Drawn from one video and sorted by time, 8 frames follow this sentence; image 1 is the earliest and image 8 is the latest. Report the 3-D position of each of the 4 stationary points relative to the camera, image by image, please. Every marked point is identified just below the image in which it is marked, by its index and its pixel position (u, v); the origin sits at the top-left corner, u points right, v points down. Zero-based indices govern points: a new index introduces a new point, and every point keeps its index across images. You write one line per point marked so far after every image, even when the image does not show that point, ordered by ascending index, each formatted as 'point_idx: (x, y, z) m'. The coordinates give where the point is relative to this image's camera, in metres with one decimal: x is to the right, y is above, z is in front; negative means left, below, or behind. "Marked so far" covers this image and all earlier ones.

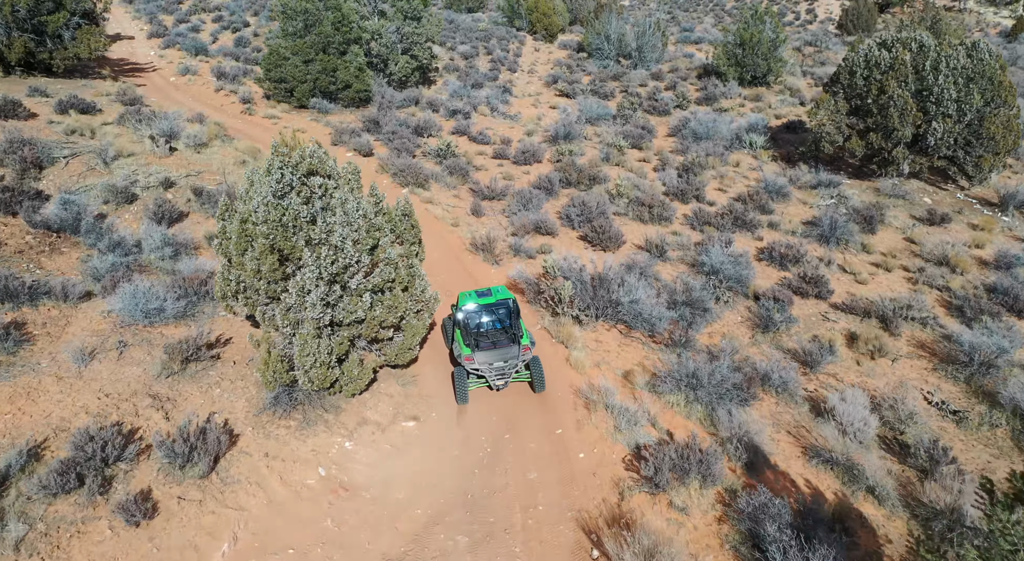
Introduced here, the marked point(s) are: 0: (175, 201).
0: (-9.9, +2.4, +18.0) m
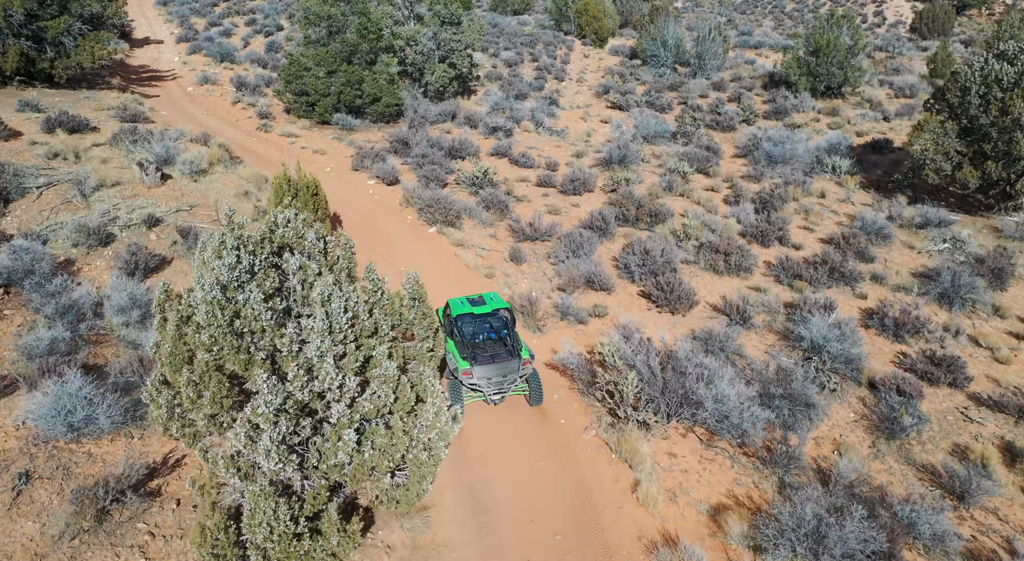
0: (-8.7, +0.9, +15.0) m
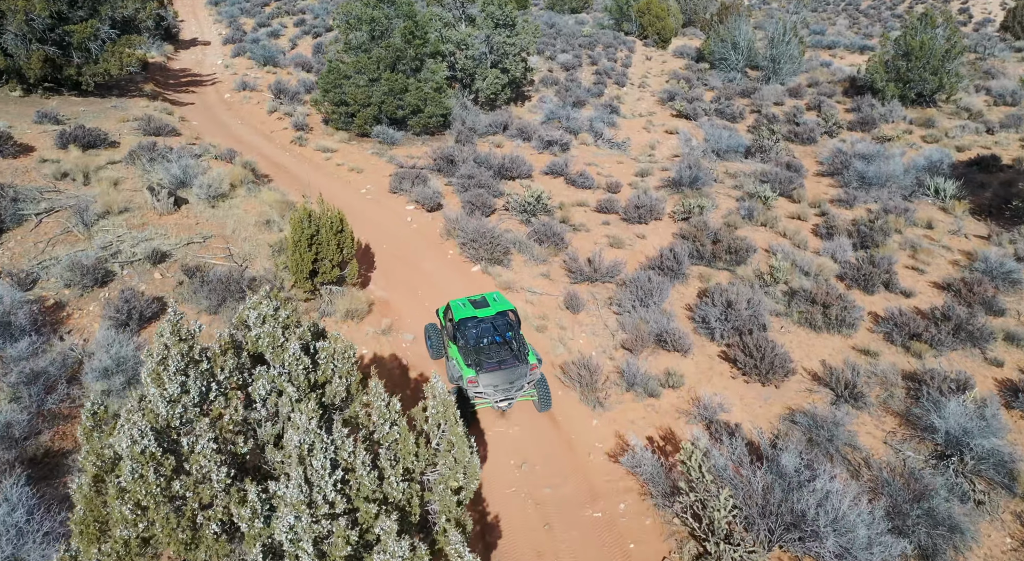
0: (-7.5, -0.1, +13.0) m
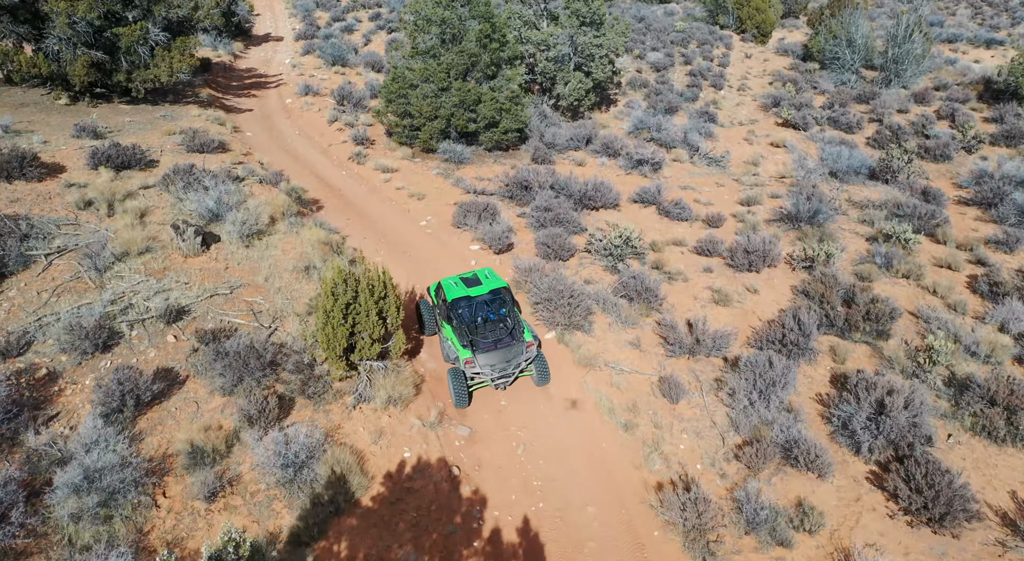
0: (-6.1, -1.3, +10.8) m
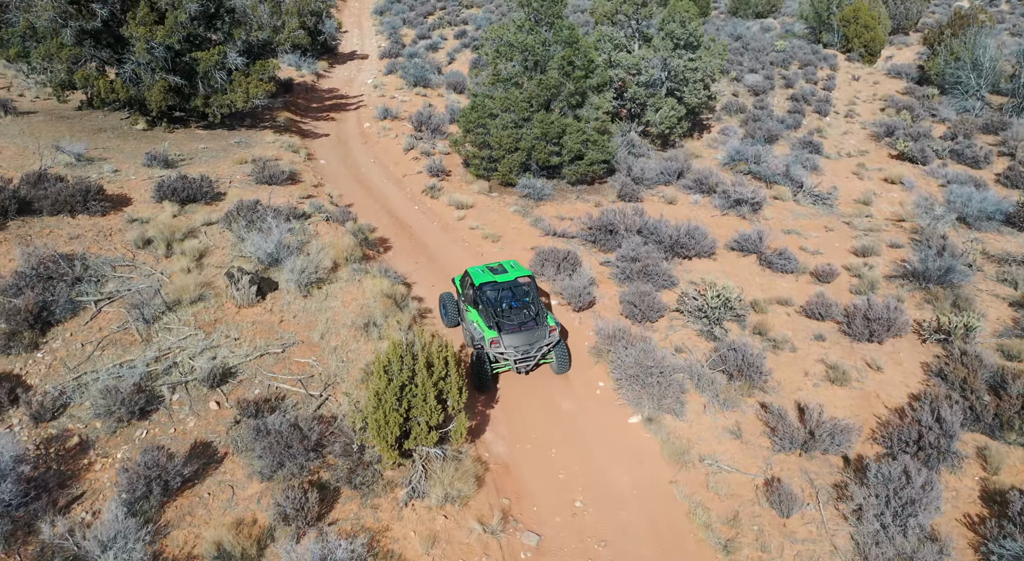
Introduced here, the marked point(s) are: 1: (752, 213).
0: (-4.8, -2.3, +9.7) m
1: (+7.8, +2.2, +19.8) m
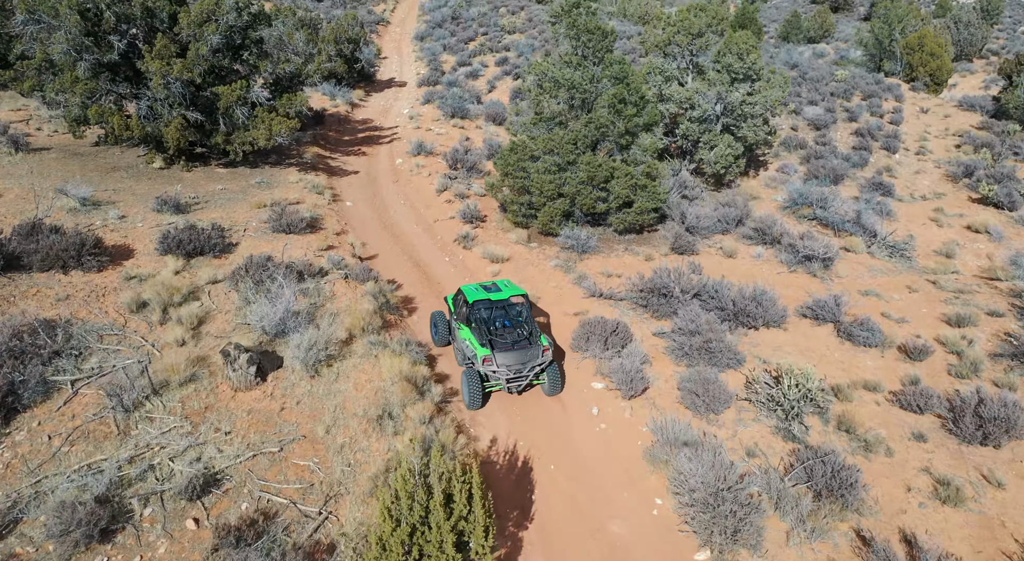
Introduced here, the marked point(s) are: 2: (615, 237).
0: (-4.3, -3.5, +8.0) m
1: (+8.9, +0.3, +17.5) m
2: (+3.0, +1.3, +18.0) m
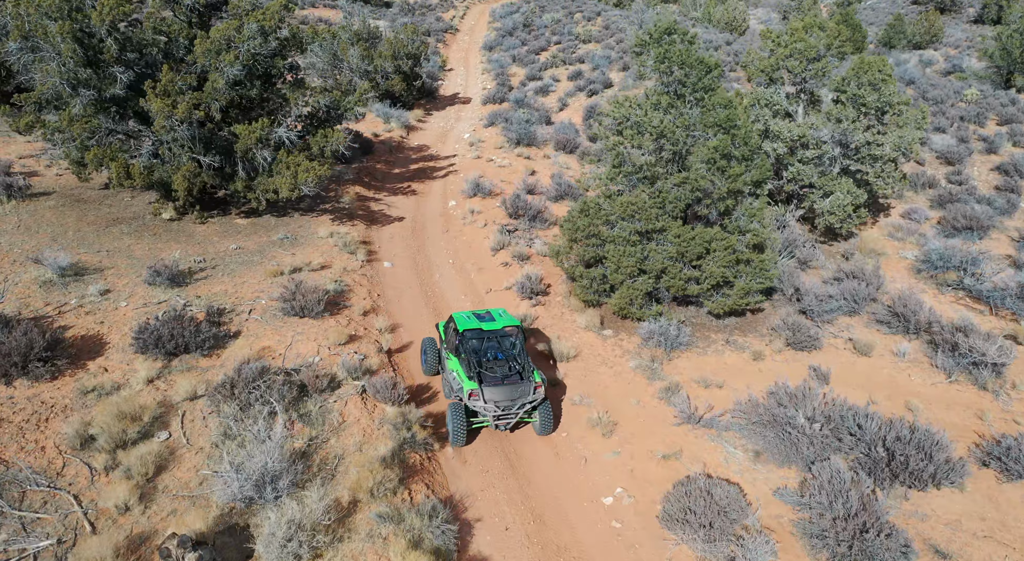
0: (-3.9, -5.4, +5.0) m
1: (+10.4, -2.2, +13.1) m
2: (+4.6, -1.0, +14.1) m
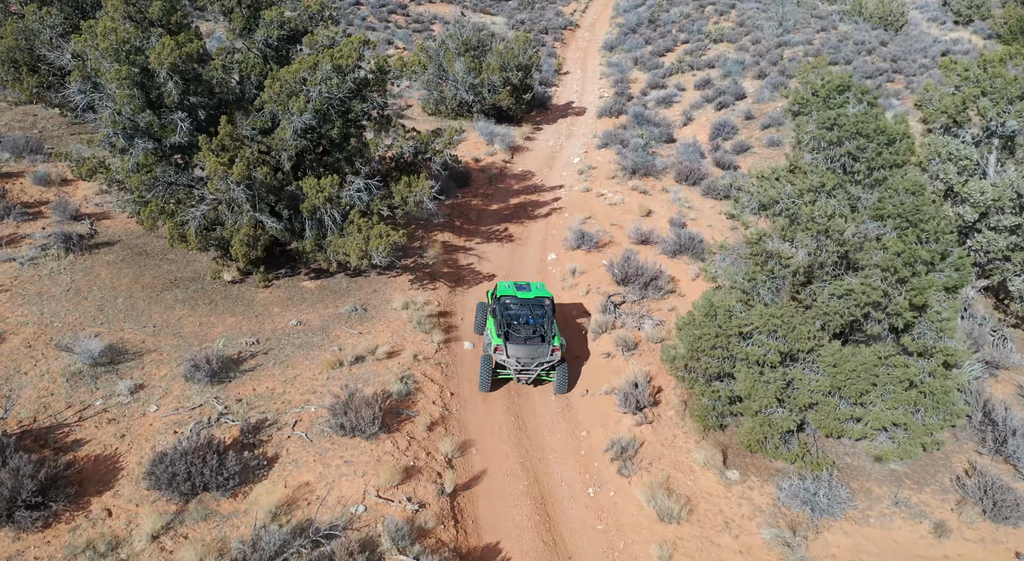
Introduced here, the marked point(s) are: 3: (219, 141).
0: (-3.9, -7.3, +3.1) m
1: (+11.8, -5.1, +8.6) m
2: (+6.4, -3.4, +10.6) m
3: (-5.3, +2.7, +11.6) m
